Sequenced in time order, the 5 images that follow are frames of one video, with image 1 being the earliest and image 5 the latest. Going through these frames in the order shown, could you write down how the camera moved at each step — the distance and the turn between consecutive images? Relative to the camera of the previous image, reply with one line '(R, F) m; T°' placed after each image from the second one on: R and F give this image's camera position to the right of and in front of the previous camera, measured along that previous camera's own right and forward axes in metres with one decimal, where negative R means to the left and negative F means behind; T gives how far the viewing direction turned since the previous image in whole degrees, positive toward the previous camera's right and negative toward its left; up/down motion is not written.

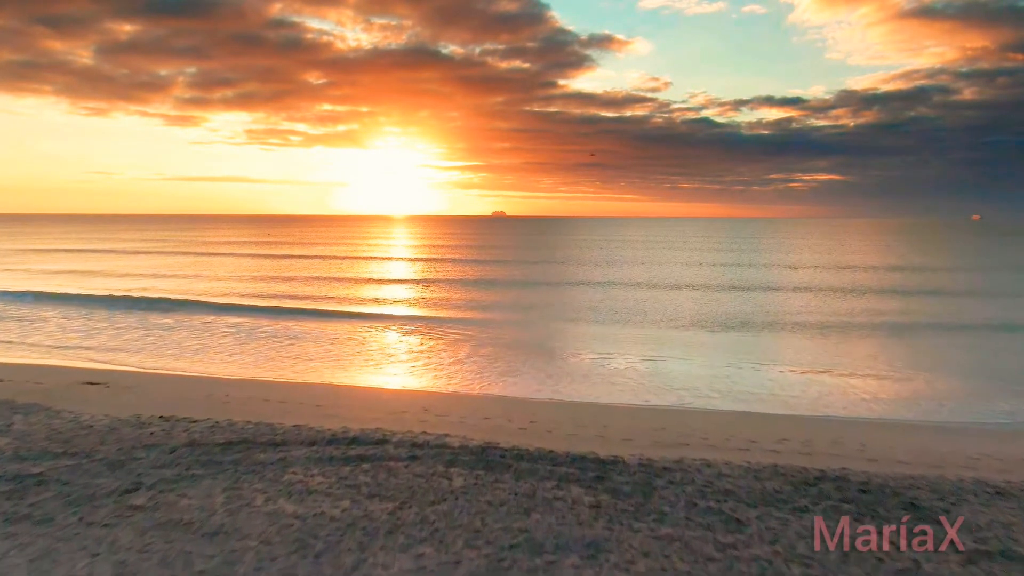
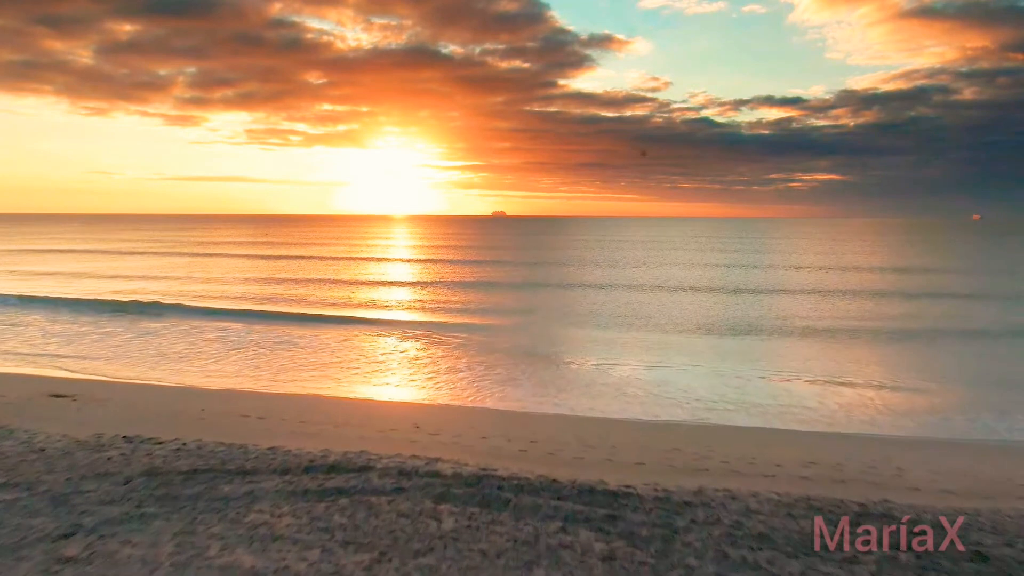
(0.0, +0.8) m; 0°
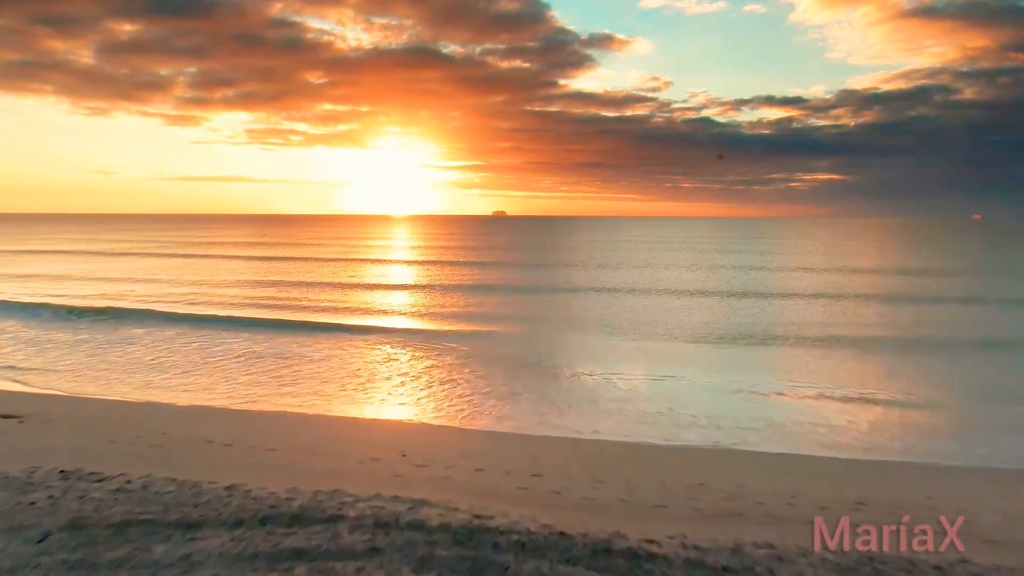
(0.0, +1.1) m; 0°
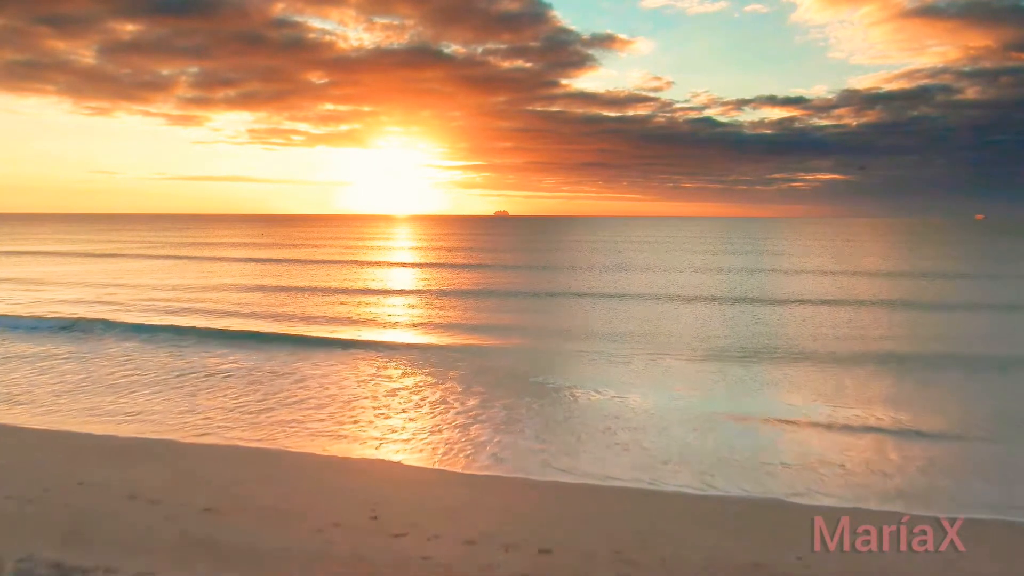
(0.0, +1.6) m; 0°
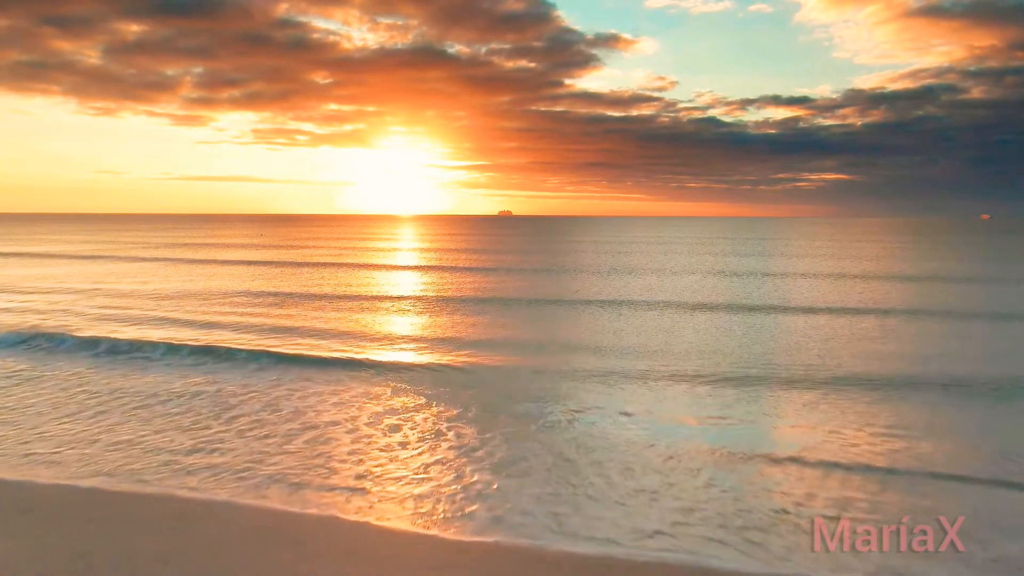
(0.0, +1.4) m; 0°
